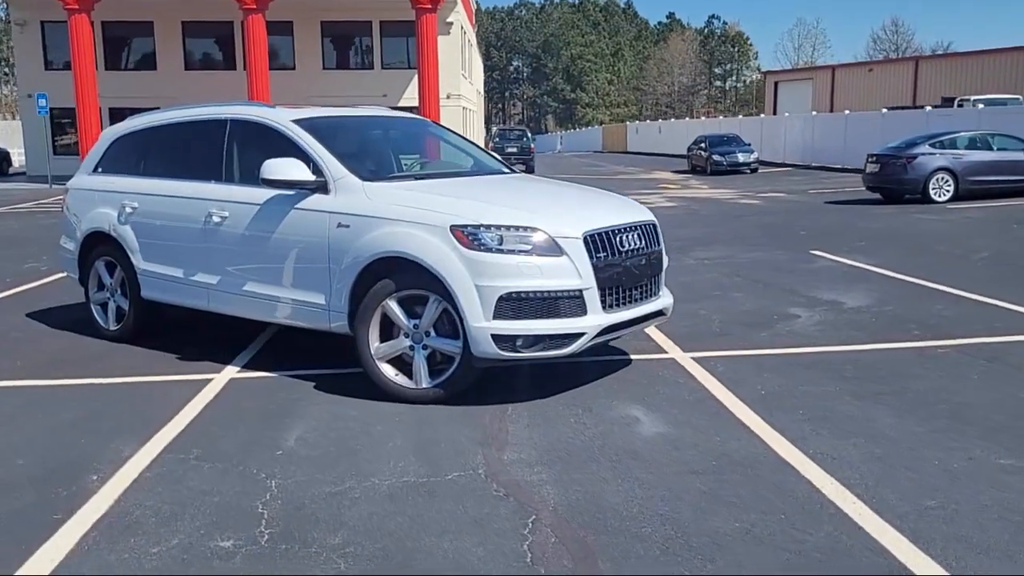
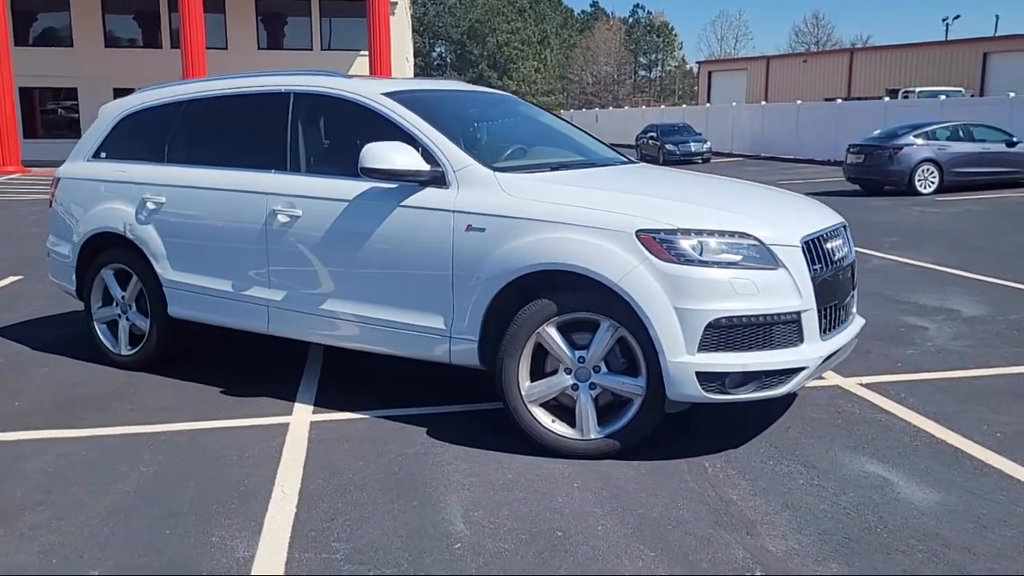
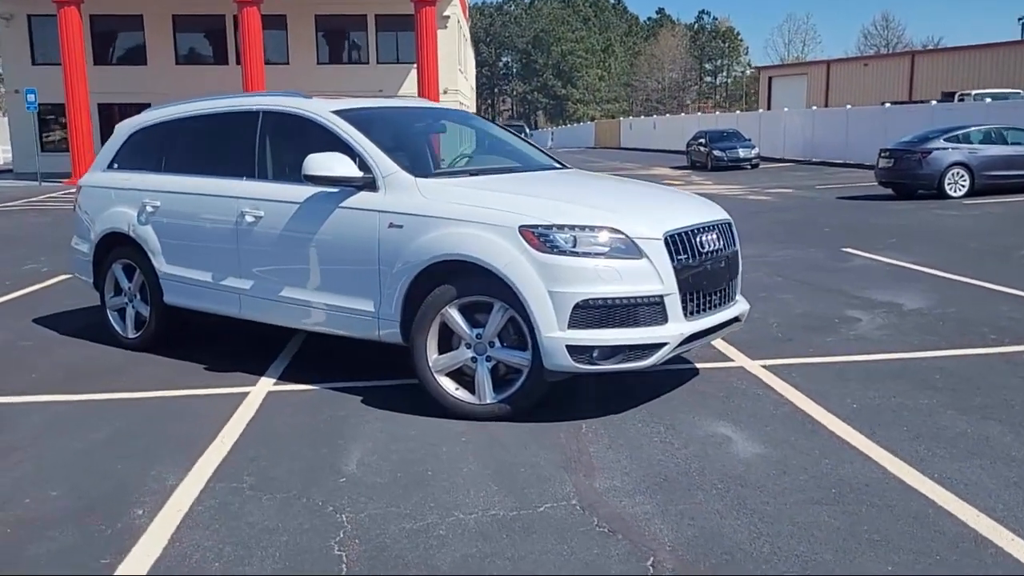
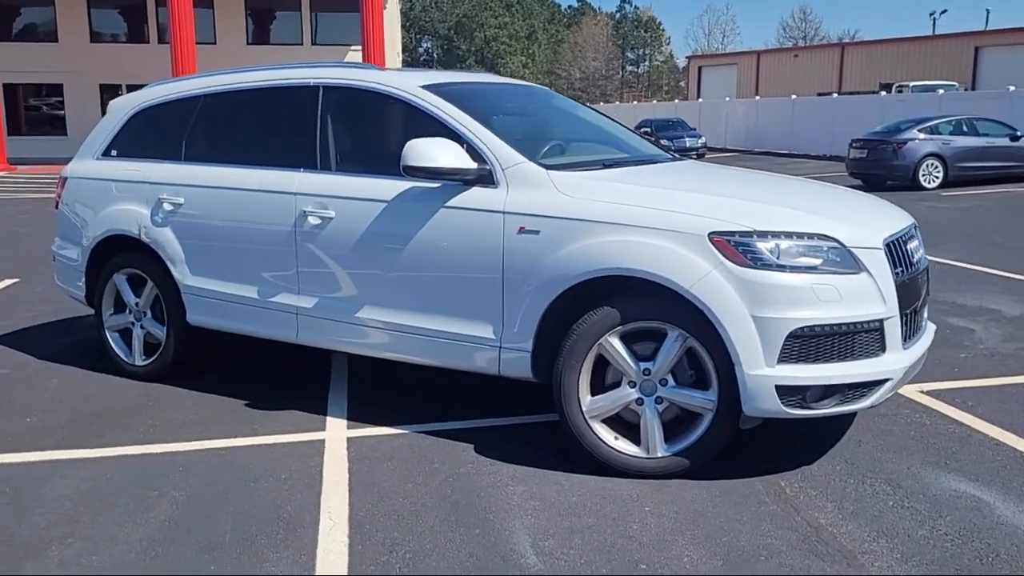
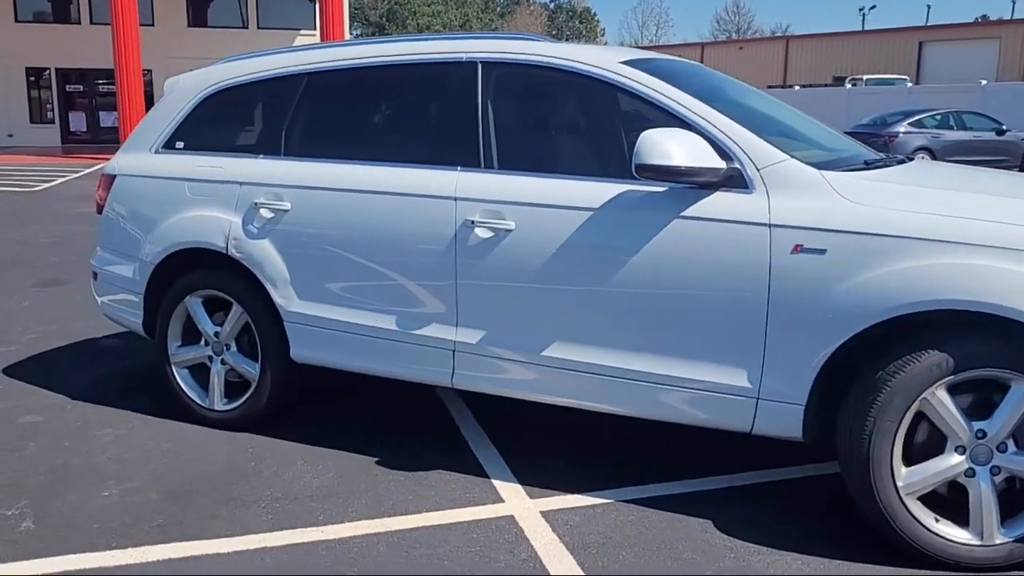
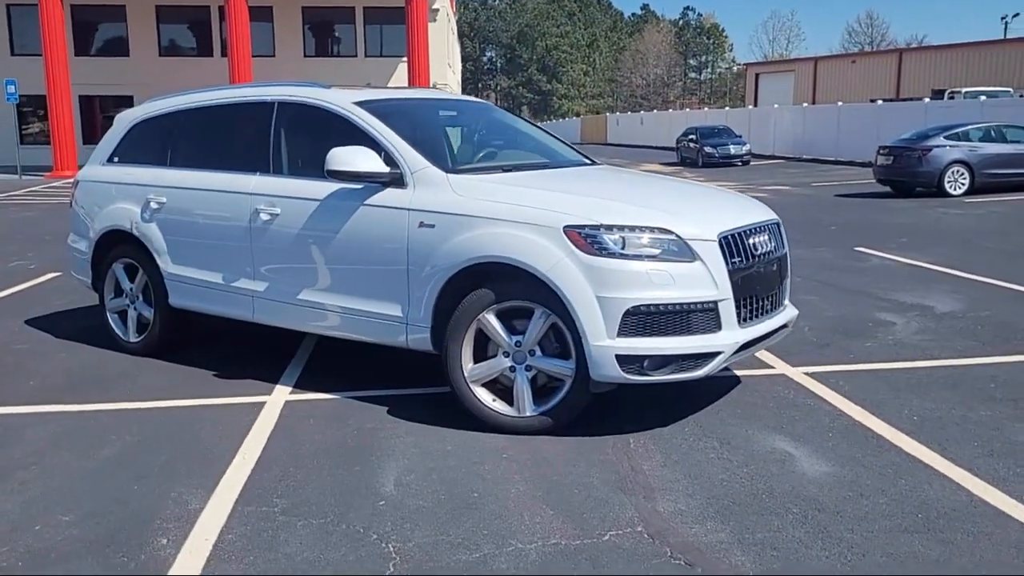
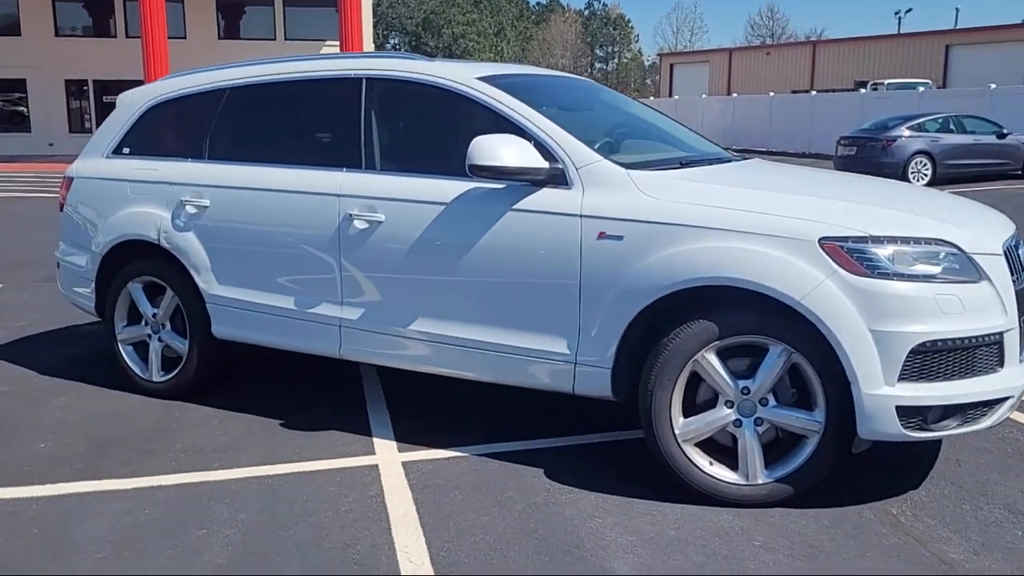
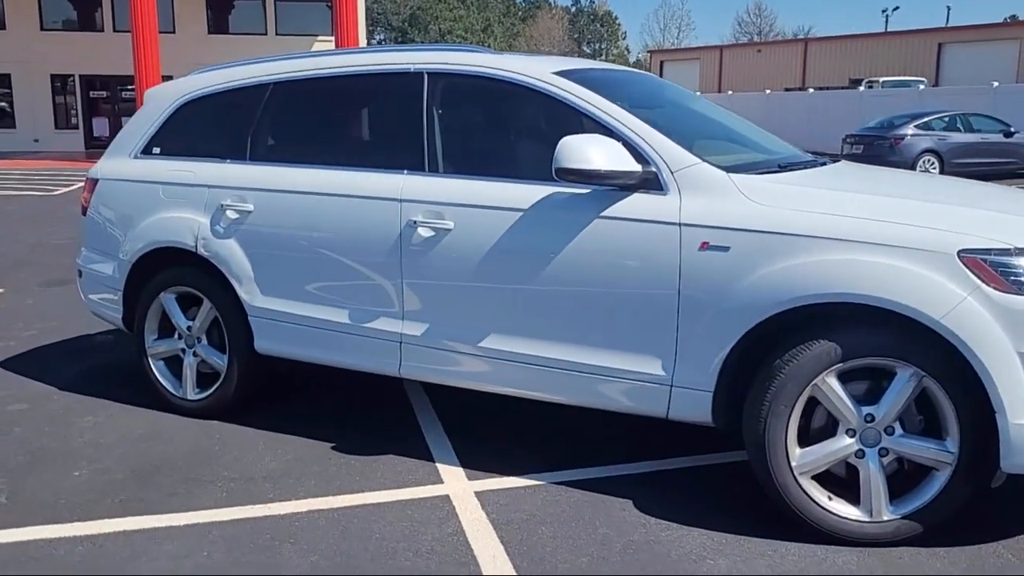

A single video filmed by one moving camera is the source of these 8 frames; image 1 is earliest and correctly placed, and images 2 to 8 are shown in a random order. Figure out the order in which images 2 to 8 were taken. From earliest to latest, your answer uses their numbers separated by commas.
3, 6, 2, 4, 7, 8, 5
